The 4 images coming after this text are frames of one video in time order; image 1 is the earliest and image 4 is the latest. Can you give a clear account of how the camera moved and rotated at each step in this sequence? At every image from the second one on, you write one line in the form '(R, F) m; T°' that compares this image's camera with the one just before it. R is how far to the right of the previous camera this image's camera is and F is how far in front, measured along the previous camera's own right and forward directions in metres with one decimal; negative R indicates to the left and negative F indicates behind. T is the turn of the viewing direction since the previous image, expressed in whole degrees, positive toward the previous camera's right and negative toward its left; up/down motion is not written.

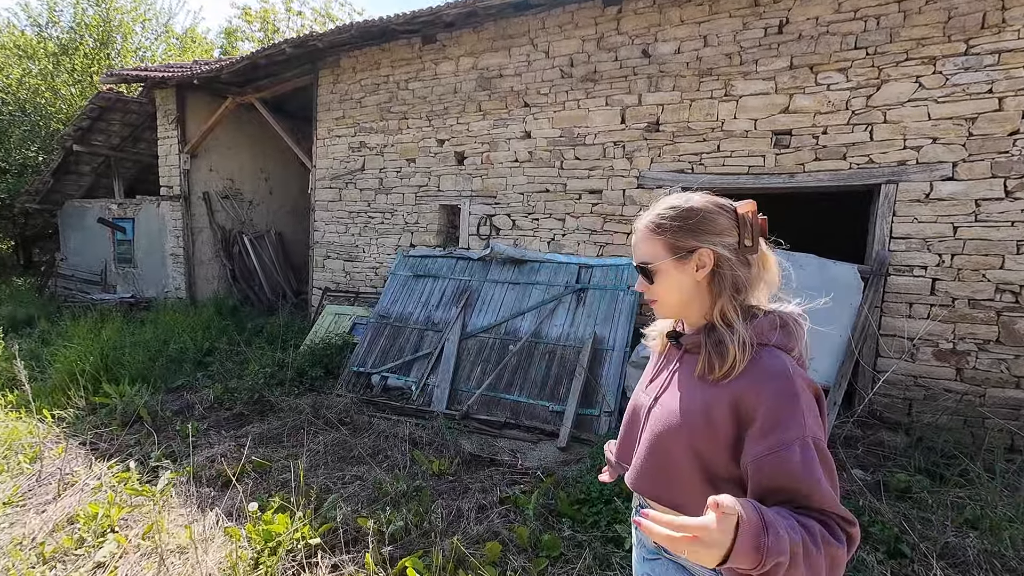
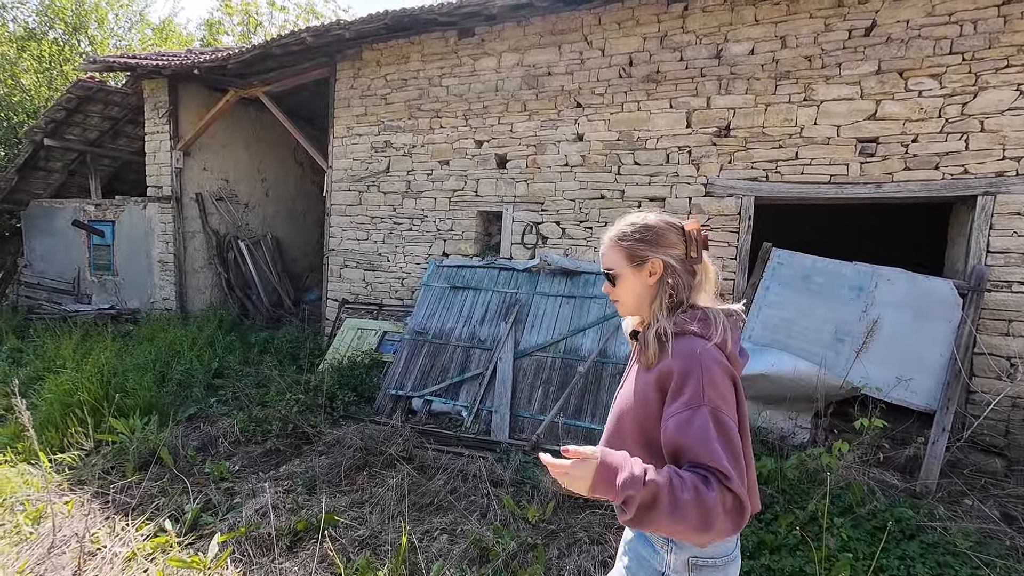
(-0.9, +0.4) m; +3°
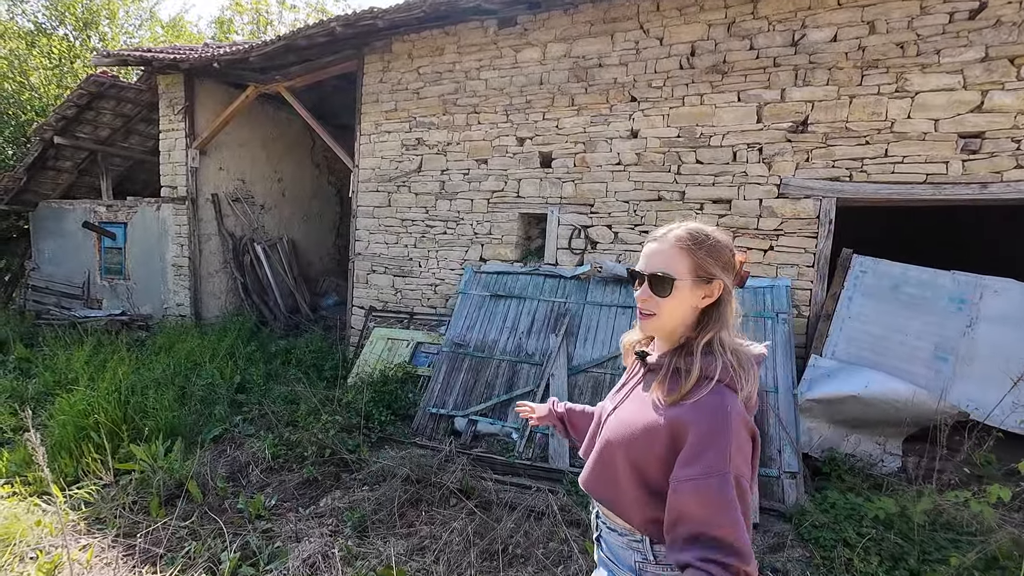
(-0.5, +0.4) m; 0°
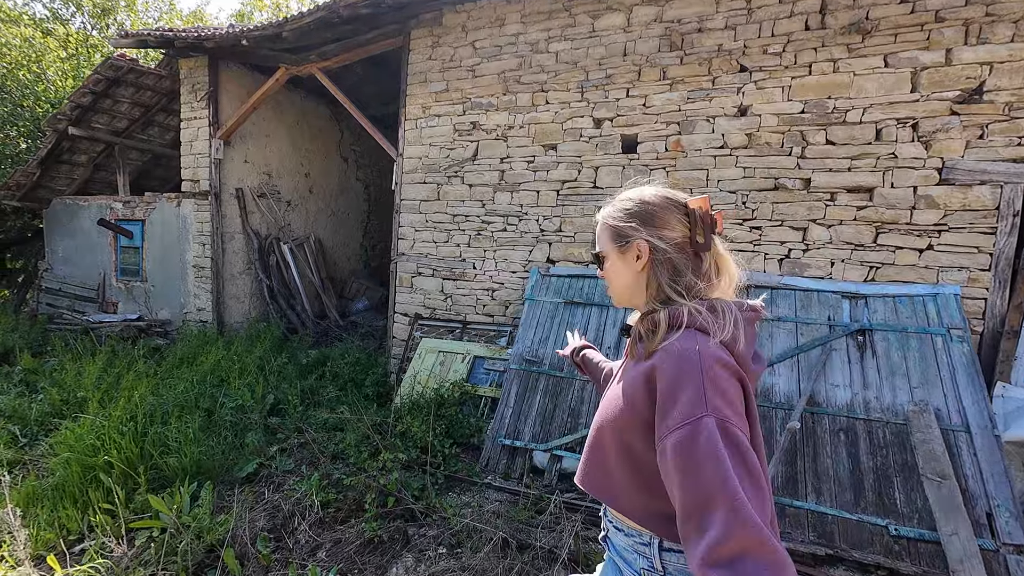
(-0.7, +0.7) m; -1°
